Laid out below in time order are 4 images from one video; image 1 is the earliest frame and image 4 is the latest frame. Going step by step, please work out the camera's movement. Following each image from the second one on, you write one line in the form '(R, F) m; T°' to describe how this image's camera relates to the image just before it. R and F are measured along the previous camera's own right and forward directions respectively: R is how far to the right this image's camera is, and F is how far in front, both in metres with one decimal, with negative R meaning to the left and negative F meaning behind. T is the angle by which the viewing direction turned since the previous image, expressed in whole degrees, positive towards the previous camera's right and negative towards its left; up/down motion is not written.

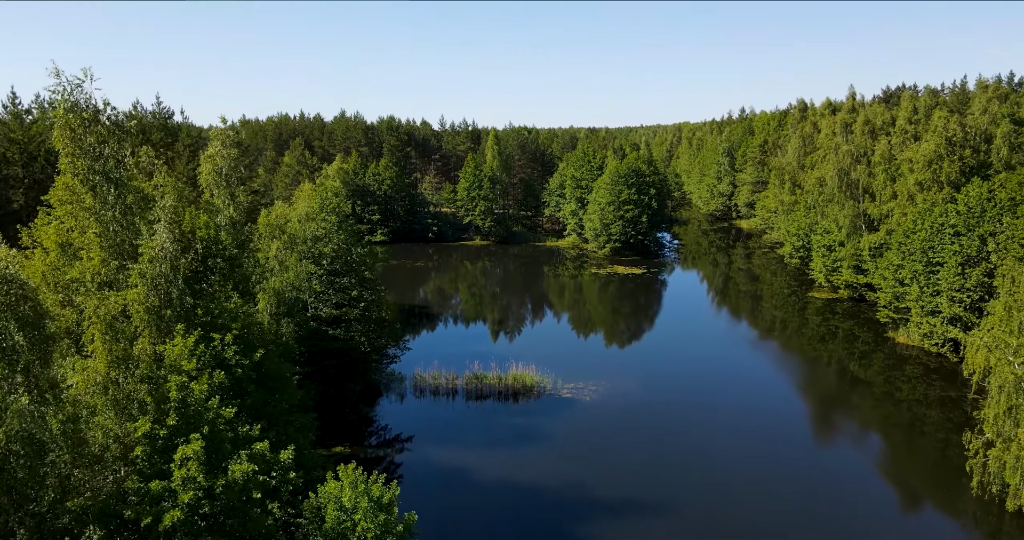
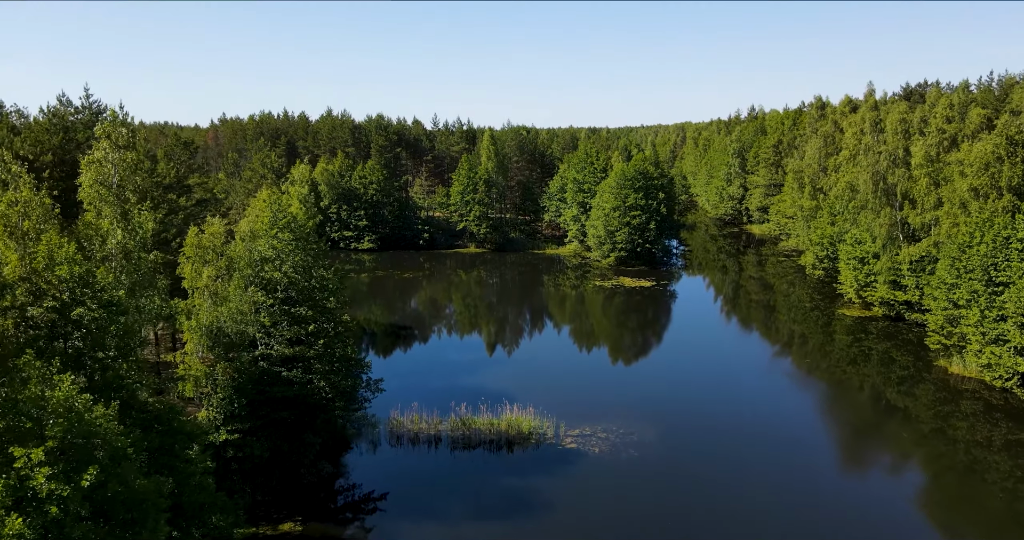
(+0.2, +4.3) m; 0°
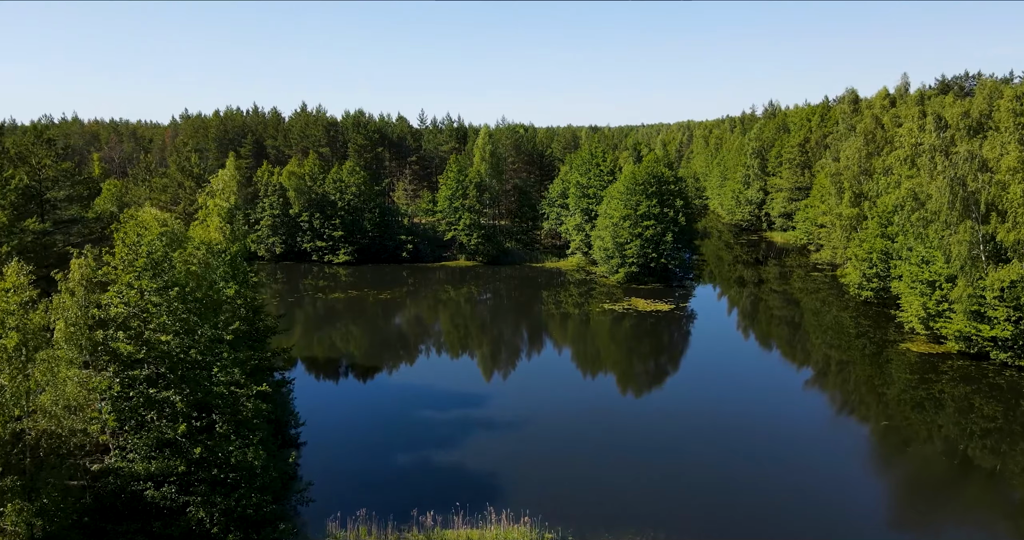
(+0.3, +6.7) m; 0°
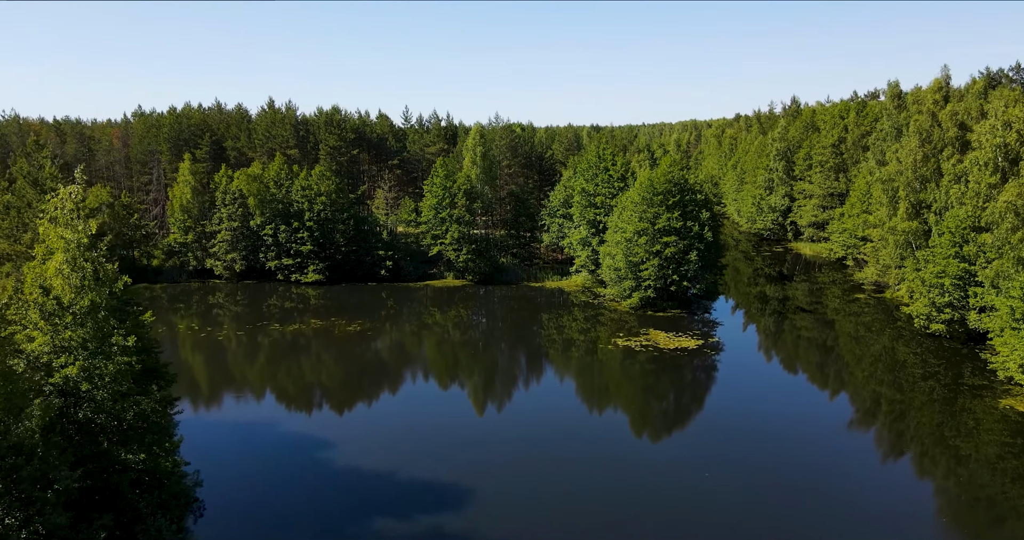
(+0.3, +6.7) m; 0°
